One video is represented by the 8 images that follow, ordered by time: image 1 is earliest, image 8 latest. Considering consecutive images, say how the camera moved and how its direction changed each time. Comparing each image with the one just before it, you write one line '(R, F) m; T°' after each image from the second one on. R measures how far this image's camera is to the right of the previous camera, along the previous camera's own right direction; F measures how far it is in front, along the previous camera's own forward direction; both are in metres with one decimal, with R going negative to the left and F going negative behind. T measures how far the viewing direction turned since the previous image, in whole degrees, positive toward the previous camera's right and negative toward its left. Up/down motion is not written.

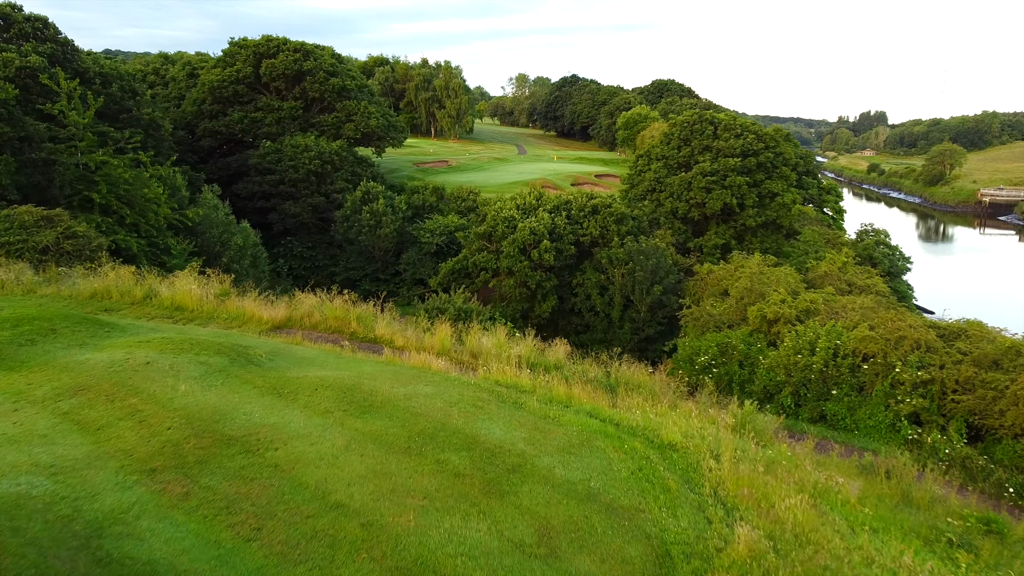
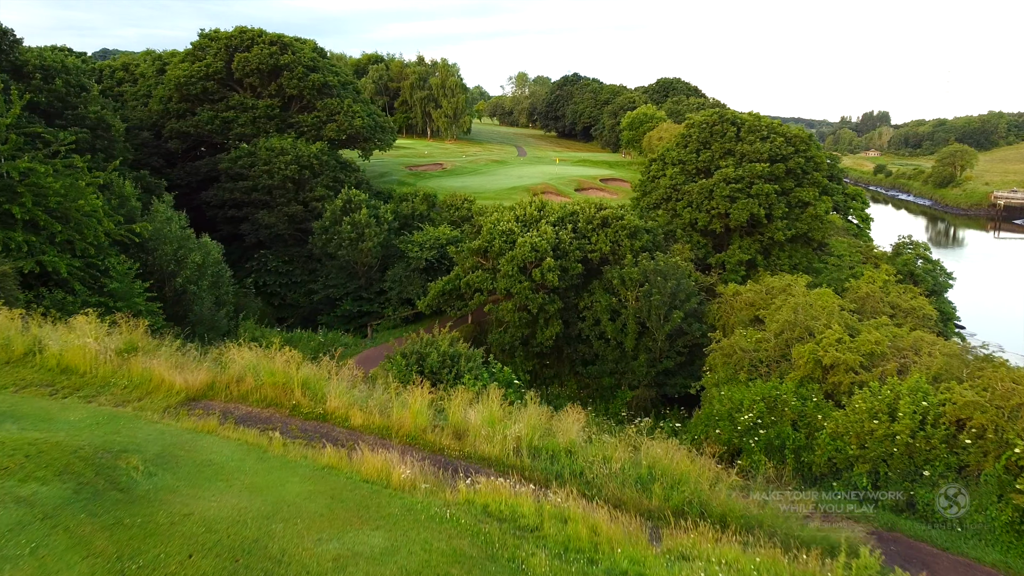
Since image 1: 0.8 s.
(0.0, +3.5) m; 0°
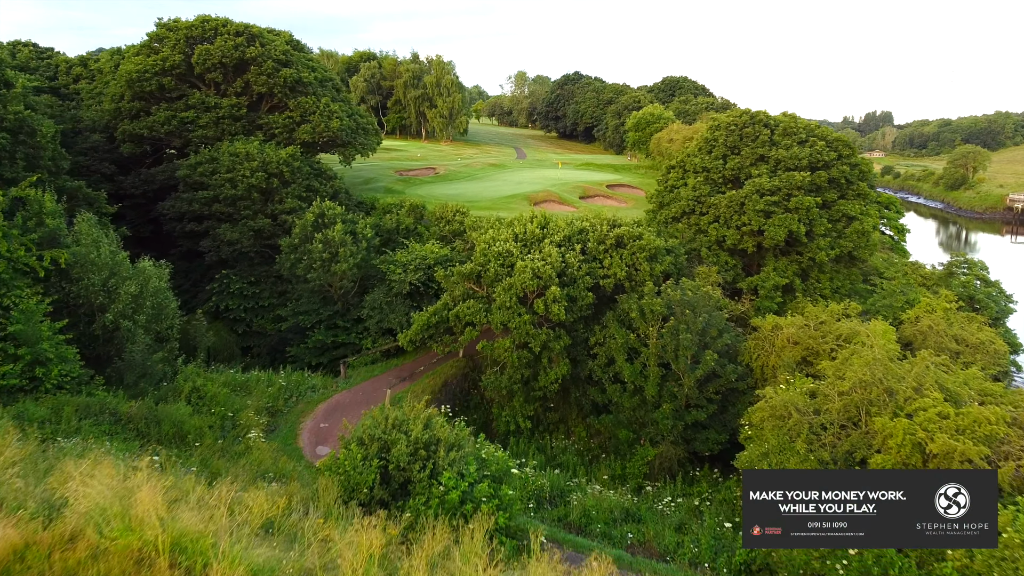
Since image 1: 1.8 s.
(0.0, +3.9) m; 0°
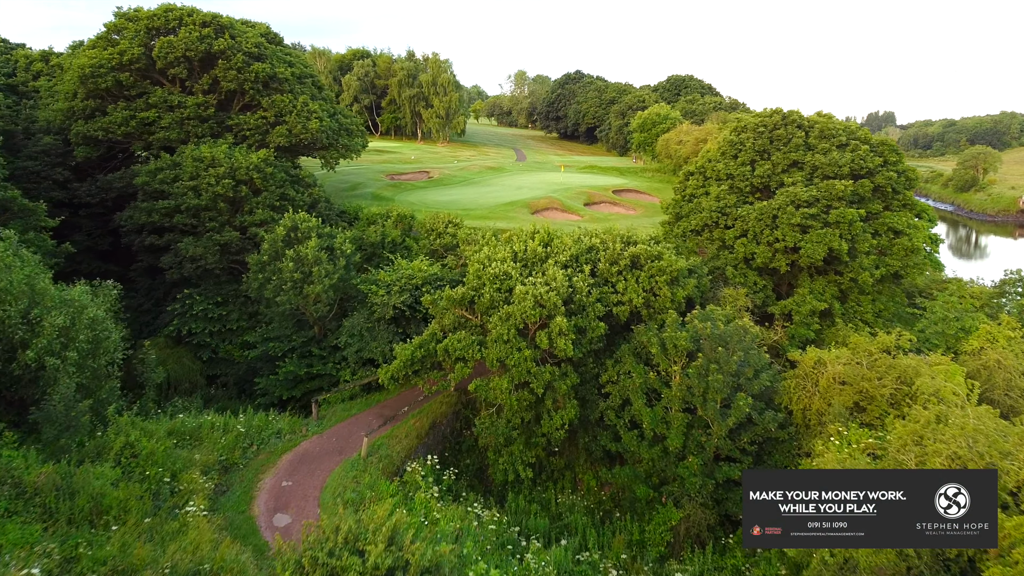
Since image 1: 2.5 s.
(0.0, +3.0) m; 0°
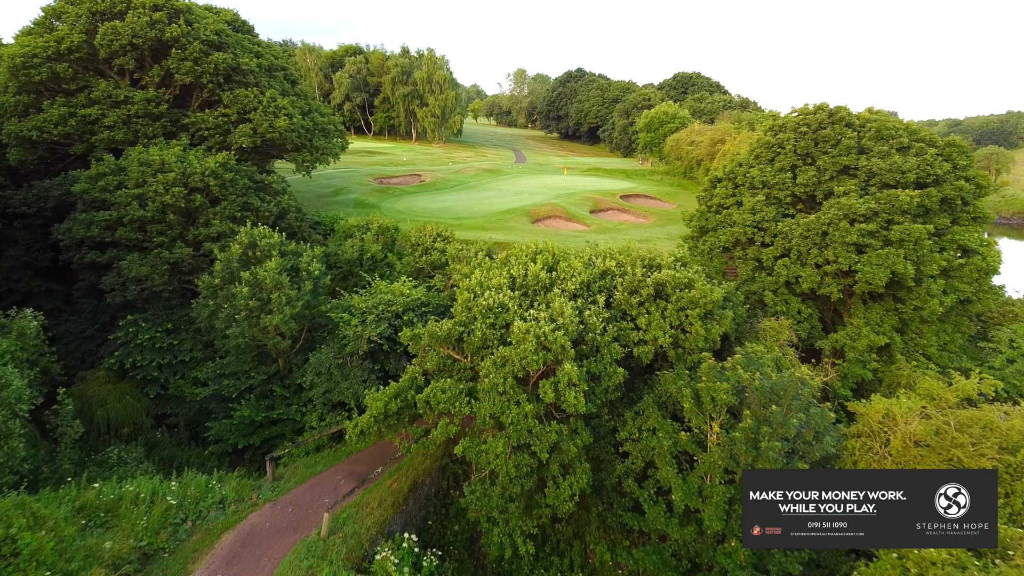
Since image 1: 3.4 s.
(+0.1, +3.4) m; 0°
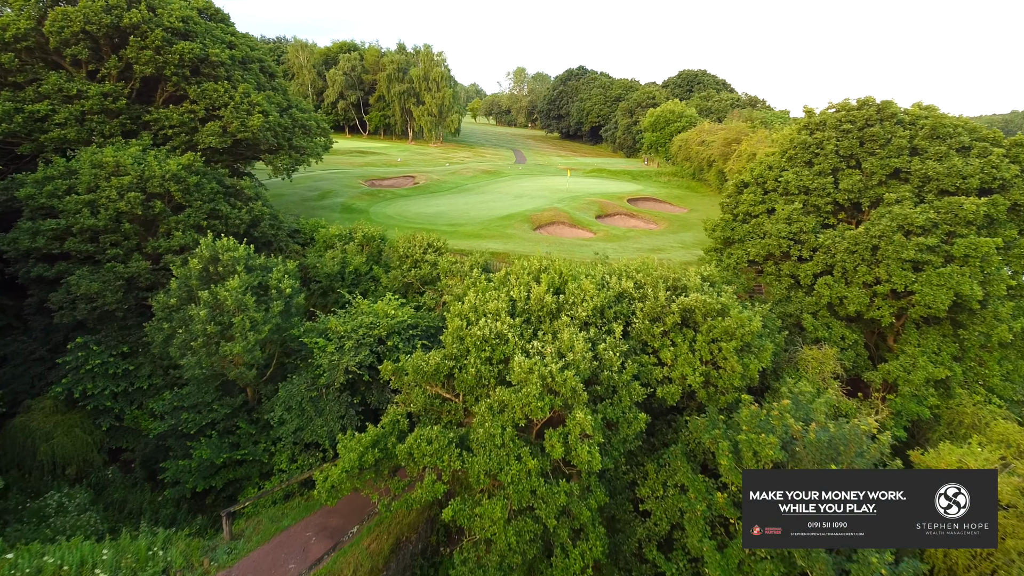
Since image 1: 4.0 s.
(0.0, +2.4) m; 0°
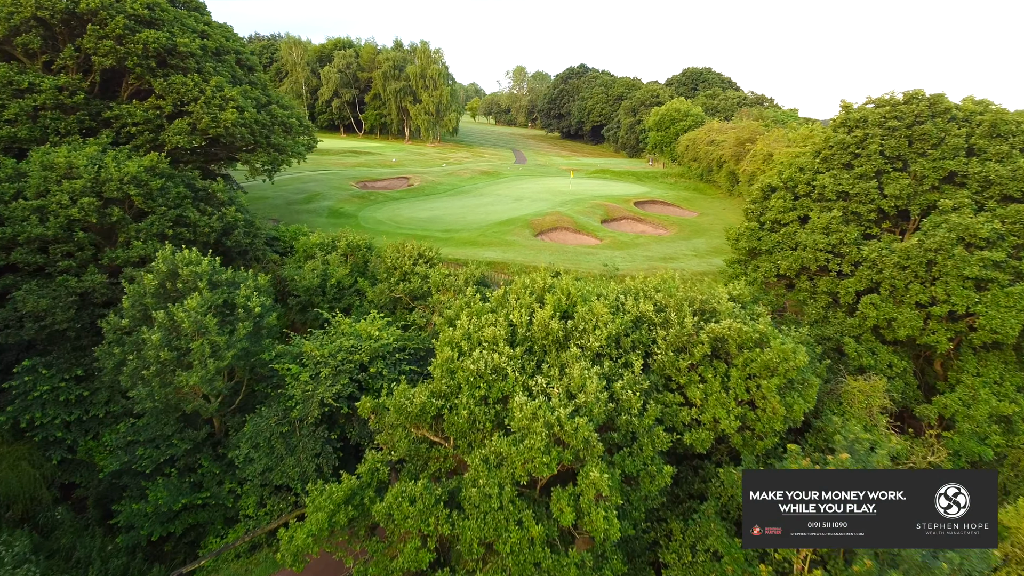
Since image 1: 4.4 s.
(0.0, +2.0) m; 0°
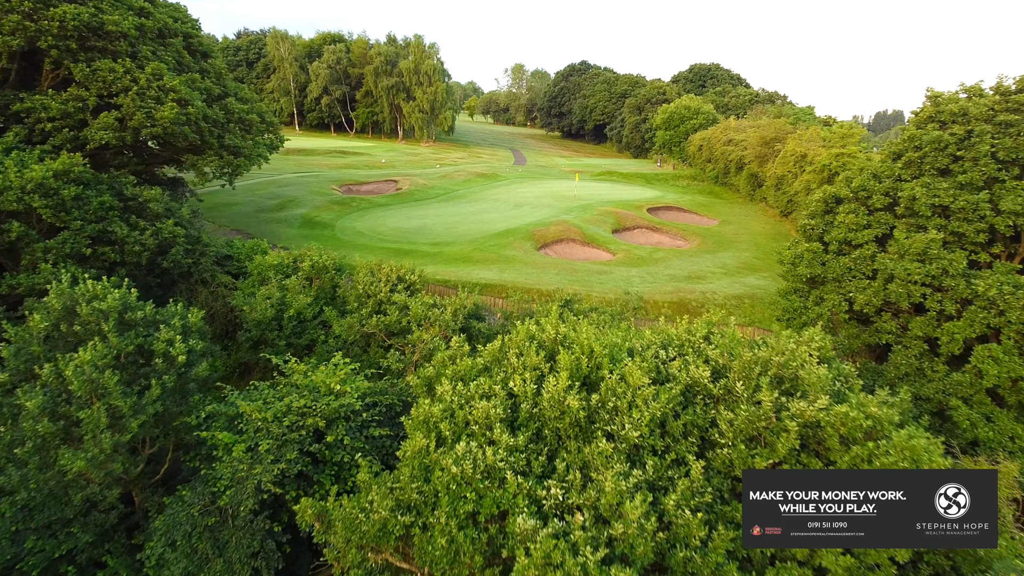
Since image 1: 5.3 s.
(0.0, +3.4) m; 0°
